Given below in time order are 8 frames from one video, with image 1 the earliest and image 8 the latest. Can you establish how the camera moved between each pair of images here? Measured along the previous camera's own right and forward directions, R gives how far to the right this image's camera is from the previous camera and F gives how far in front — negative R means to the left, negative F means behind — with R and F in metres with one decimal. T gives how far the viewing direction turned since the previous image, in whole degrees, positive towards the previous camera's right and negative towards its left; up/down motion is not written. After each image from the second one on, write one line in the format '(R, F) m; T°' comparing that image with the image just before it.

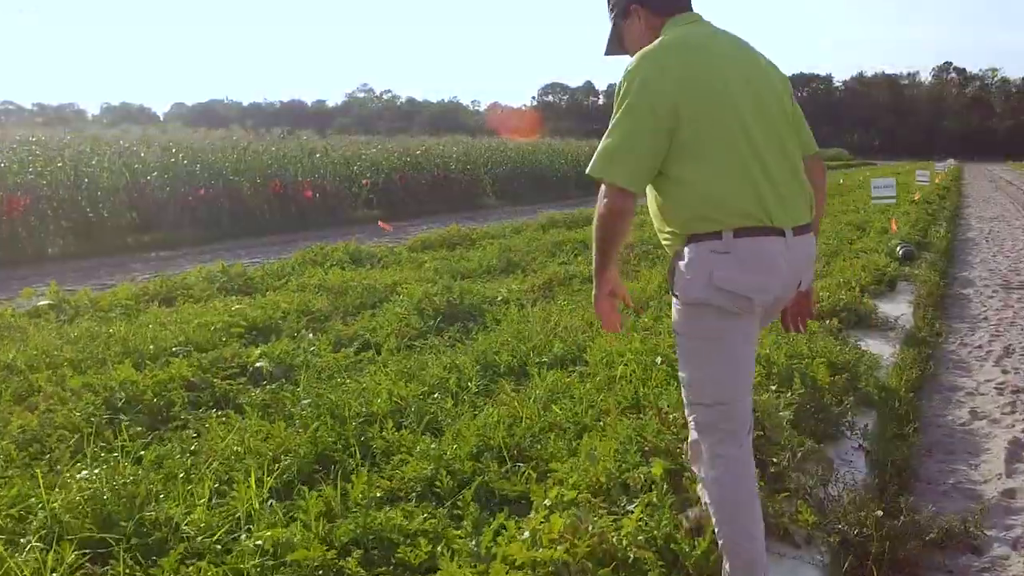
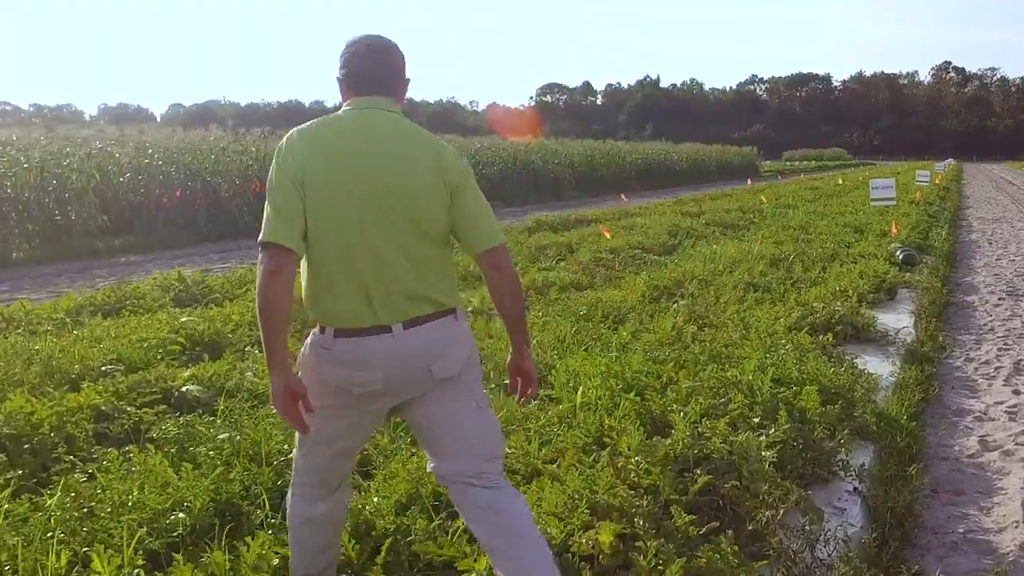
(+0.1, +0.6) m; 0°
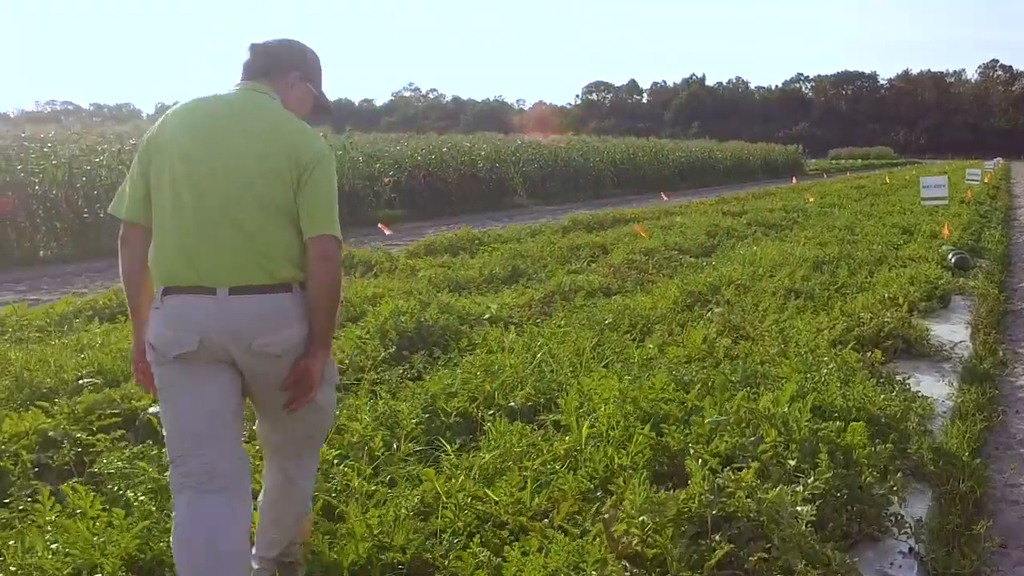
(+0.1, +0.6) m; -2°
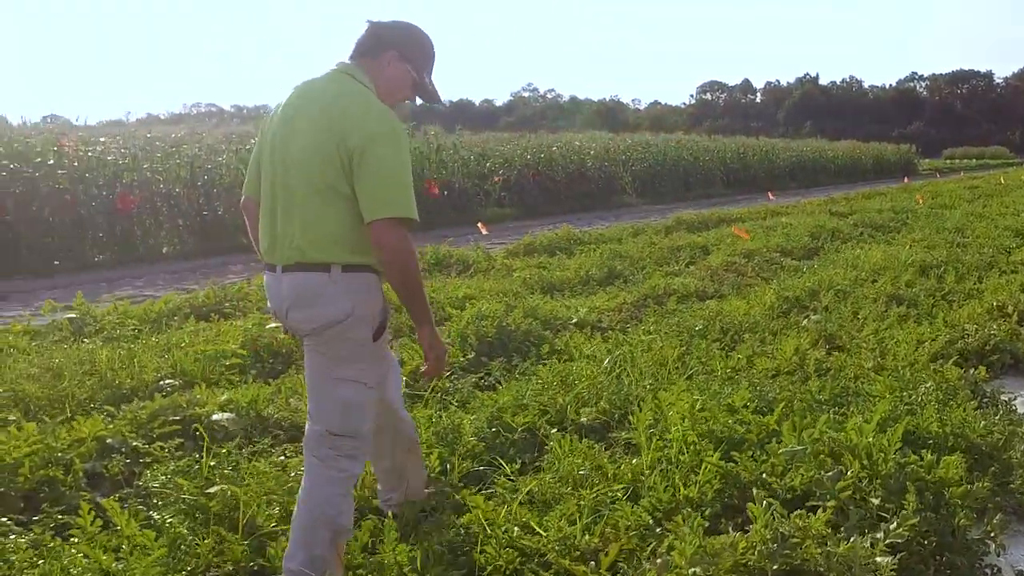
(+0.1, +0.3) m; -4°
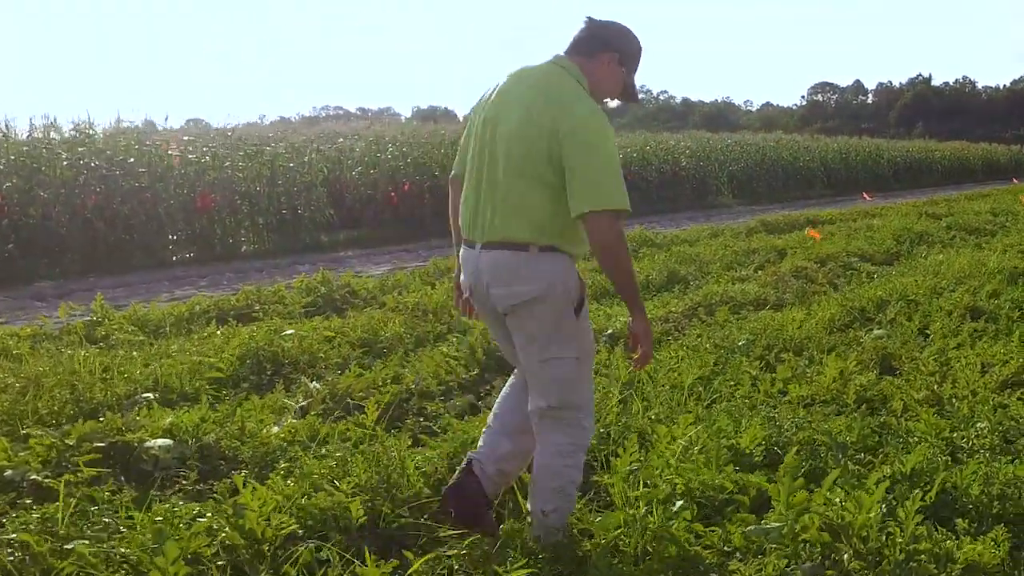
(+0.3, +0.7) m; -4°
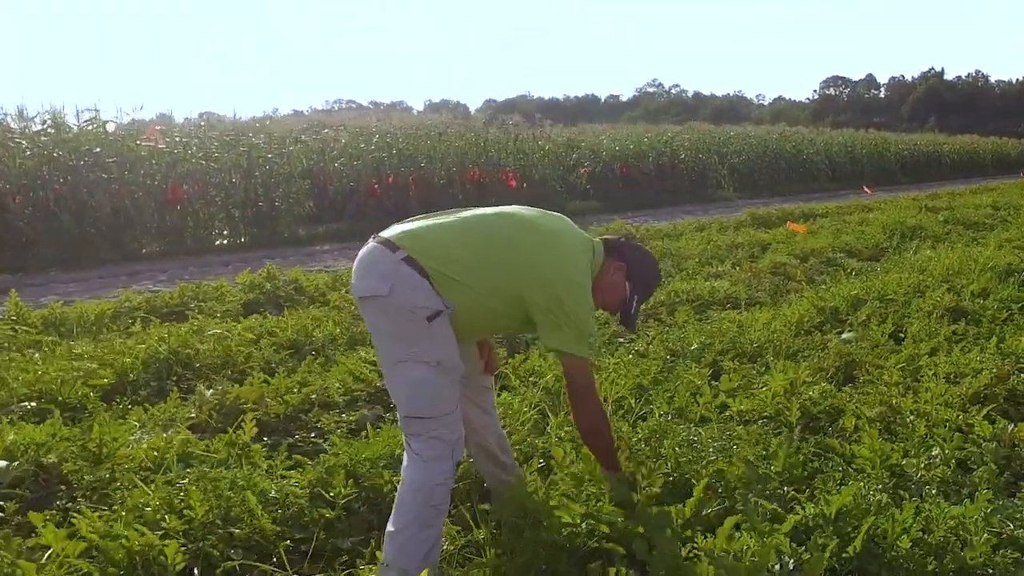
(+0.3, +0.5) m; 0°
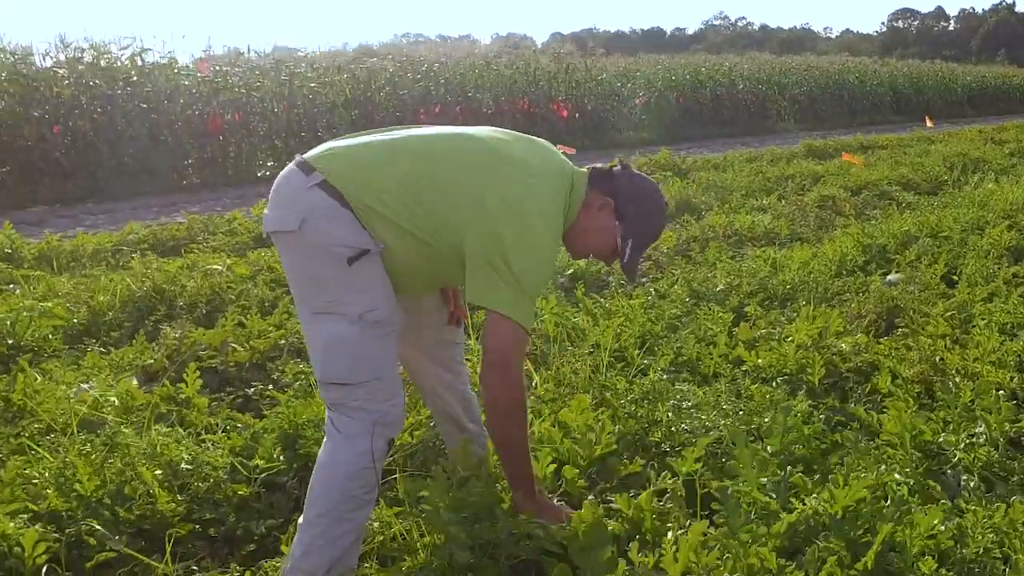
(+0.2, +0.5) m; -2°
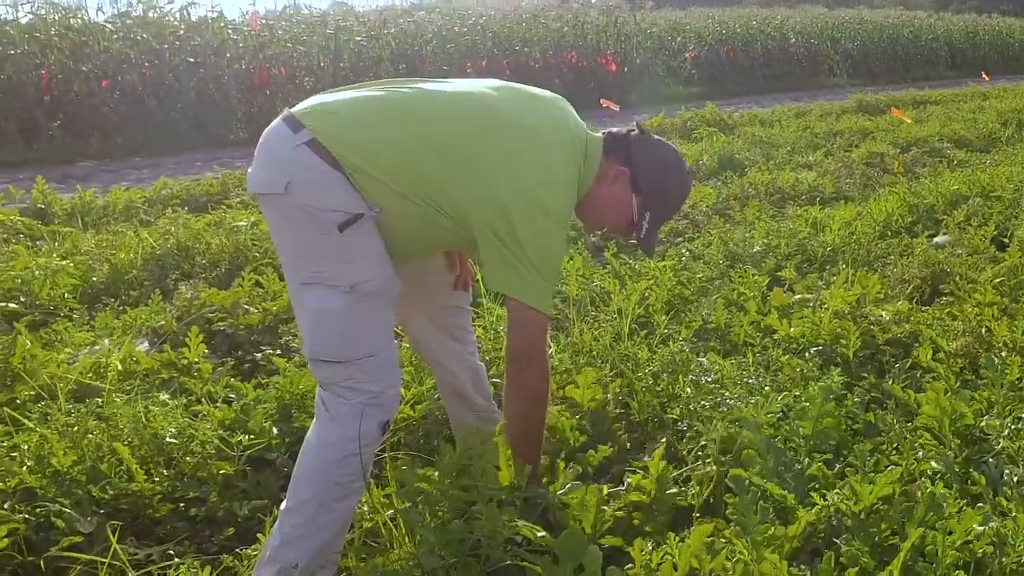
(+0.1, +0.2) m; -2°
